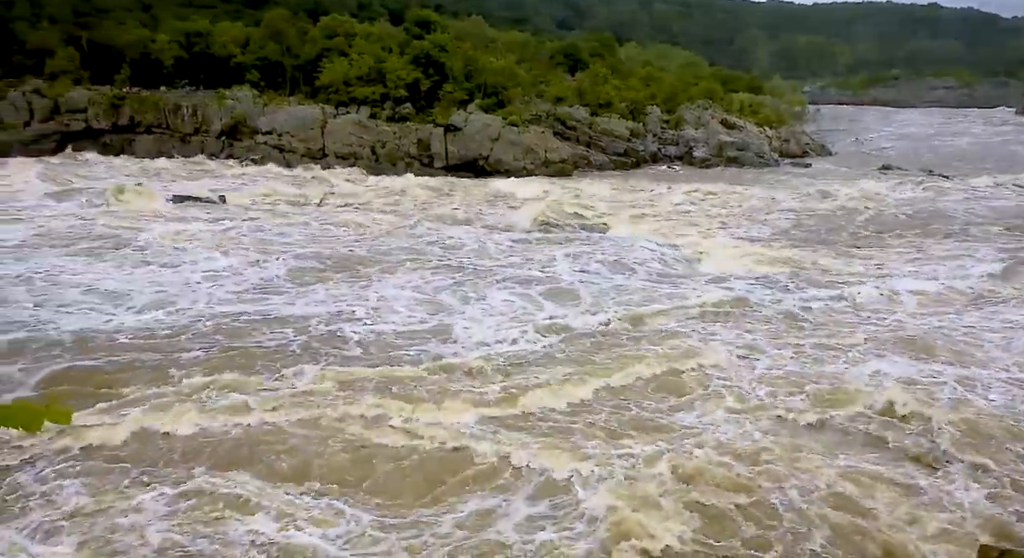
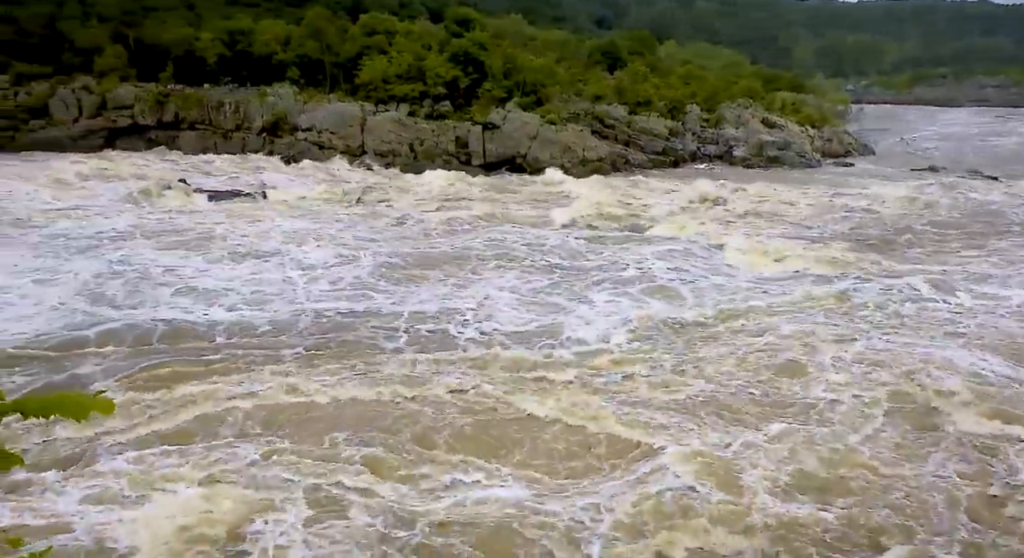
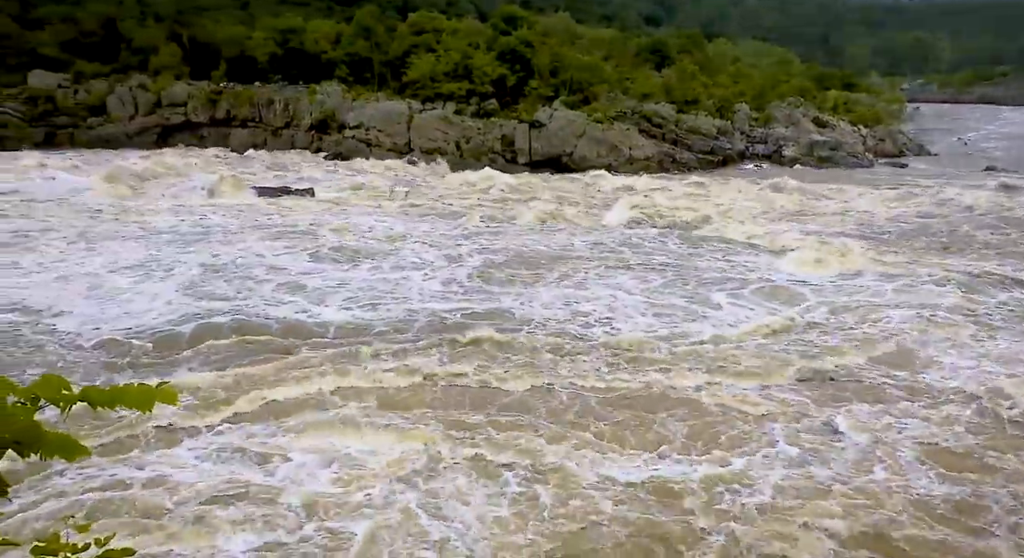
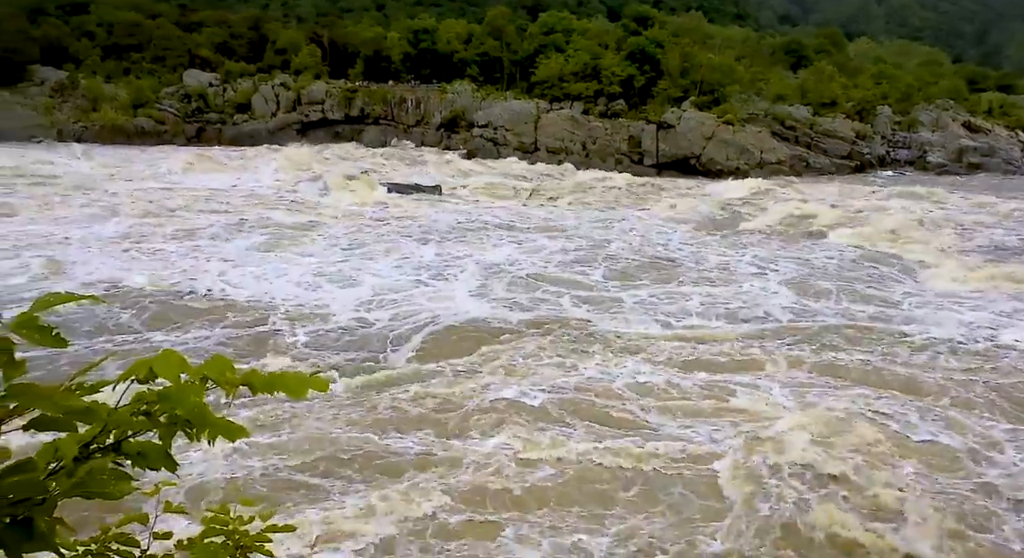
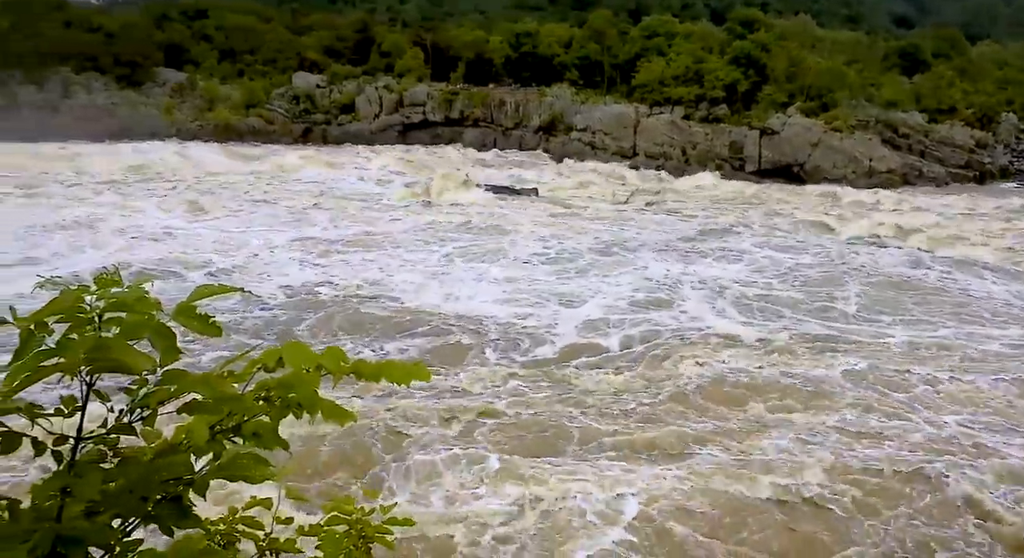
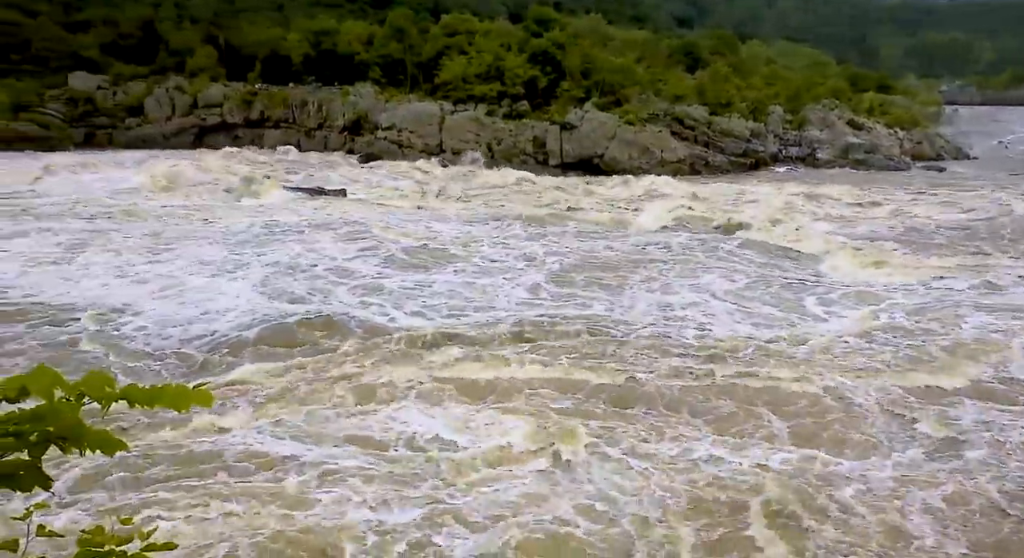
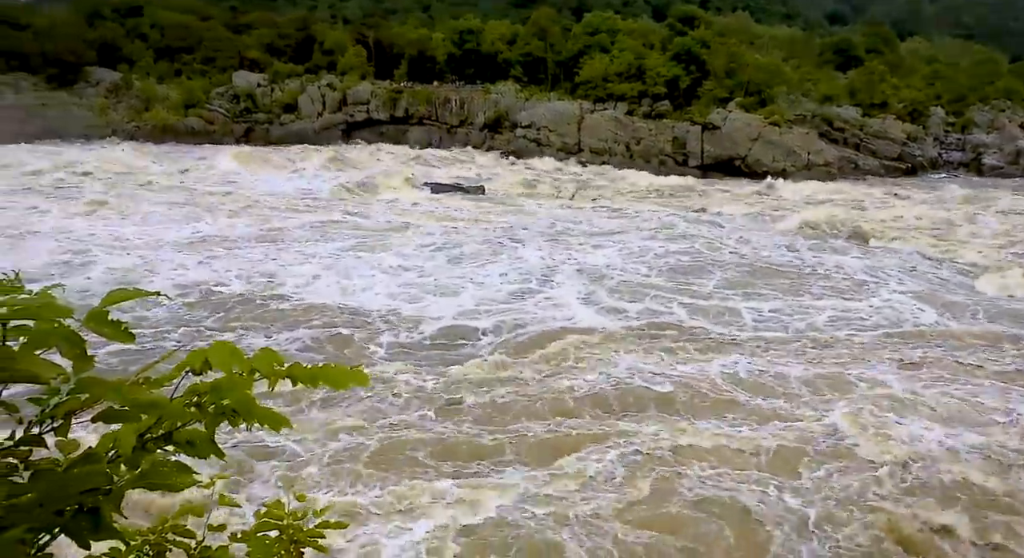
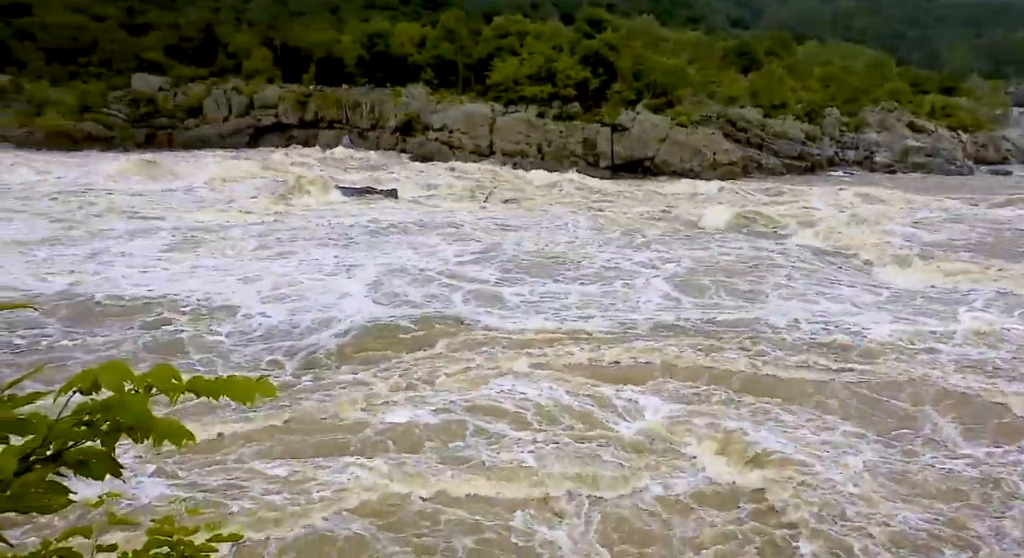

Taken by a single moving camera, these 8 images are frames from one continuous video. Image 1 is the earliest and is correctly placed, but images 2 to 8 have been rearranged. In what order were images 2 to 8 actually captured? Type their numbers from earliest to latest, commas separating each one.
2, 3, 6, 8, 4, 7, 5
